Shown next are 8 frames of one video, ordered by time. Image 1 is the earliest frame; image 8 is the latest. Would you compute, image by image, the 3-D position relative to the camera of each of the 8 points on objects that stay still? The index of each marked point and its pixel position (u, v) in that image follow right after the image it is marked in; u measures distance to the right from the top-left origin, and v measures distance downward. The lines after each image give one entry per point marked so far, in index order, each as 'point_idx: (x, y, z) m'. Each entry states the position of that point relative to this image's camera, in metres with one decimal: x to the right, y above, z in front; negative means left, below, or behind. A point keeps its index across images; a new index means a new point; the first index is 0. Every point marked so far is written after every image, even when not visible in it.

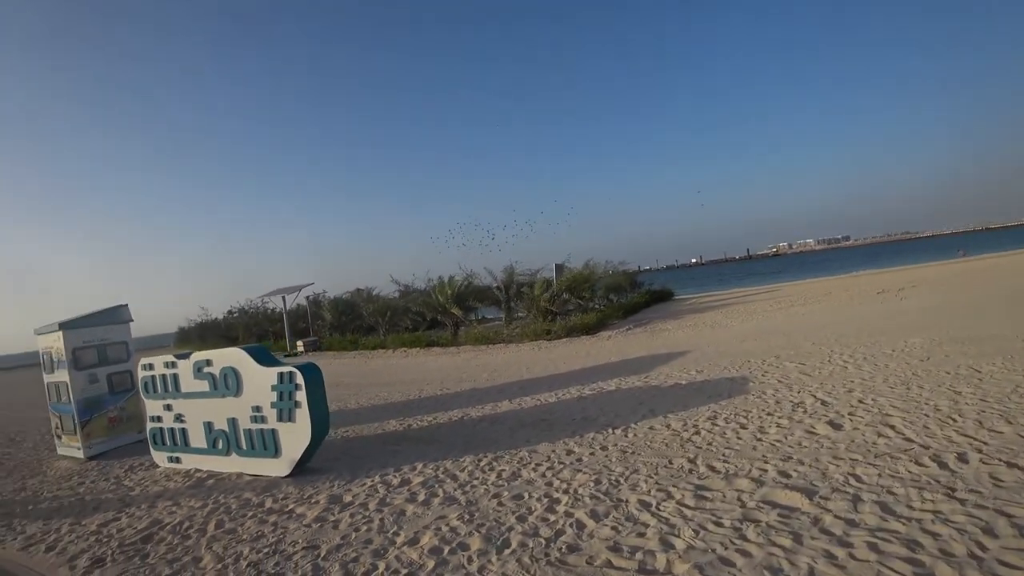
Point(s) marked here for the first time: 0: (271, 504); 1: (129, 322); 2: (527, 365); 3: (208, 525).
0: (-2.2, -2.0, +5.3) m
1: (-4.2, -0.1, +6.0) m
2: (+0.1, -1.3, +10.2) m
3: (-2.5, -1.9, +4.8) m
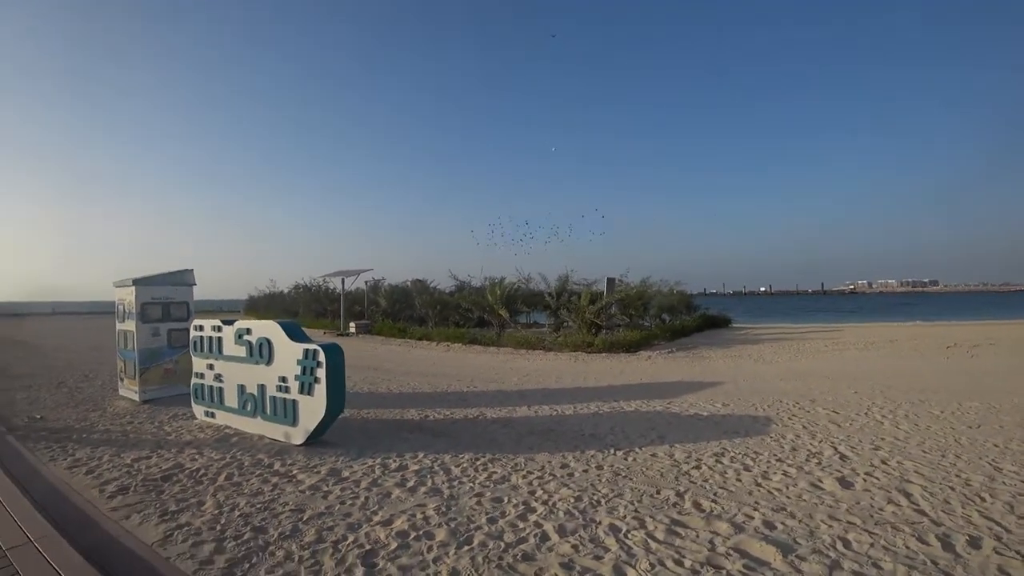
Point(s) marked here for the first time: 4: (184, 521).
0: (-2.4, -1.8, +6.0) m
1: (-4.1, +0.3, +7.0) m
2: (+0.7, -1.5, +10.5) m
3: (-2.8, -1.8, +5.6) m
4: (-2.7, -1.9, +4.8) m
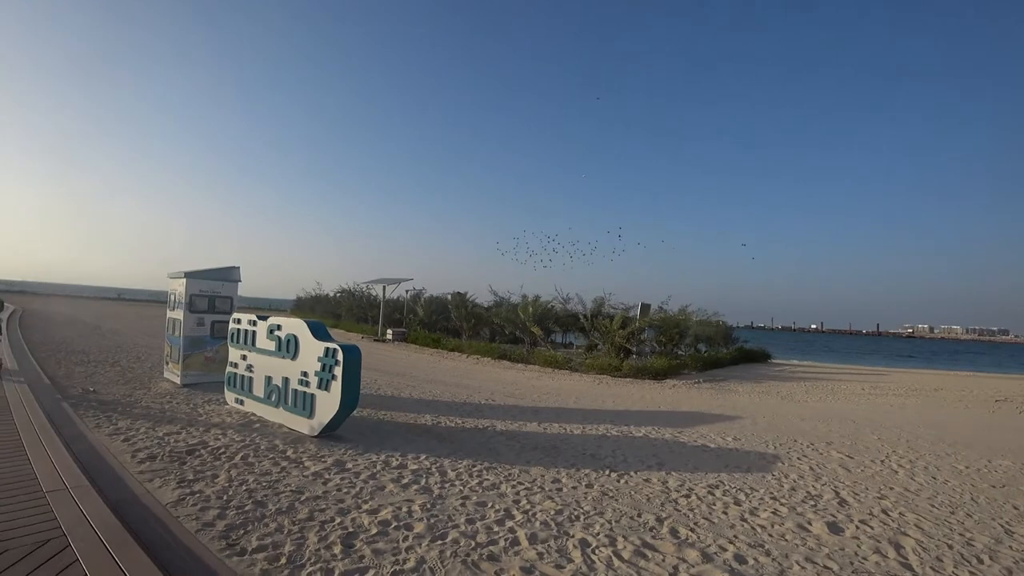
0: (-2.6, -1.9, +6.8) m
1: (-4.0, +0.3, +8.0) m
2: (+1.1, -1.9, +10.8) m
3: (-3.0, -1.8, +6.4) m
4: (-3.0, -1.9, +5.6) m
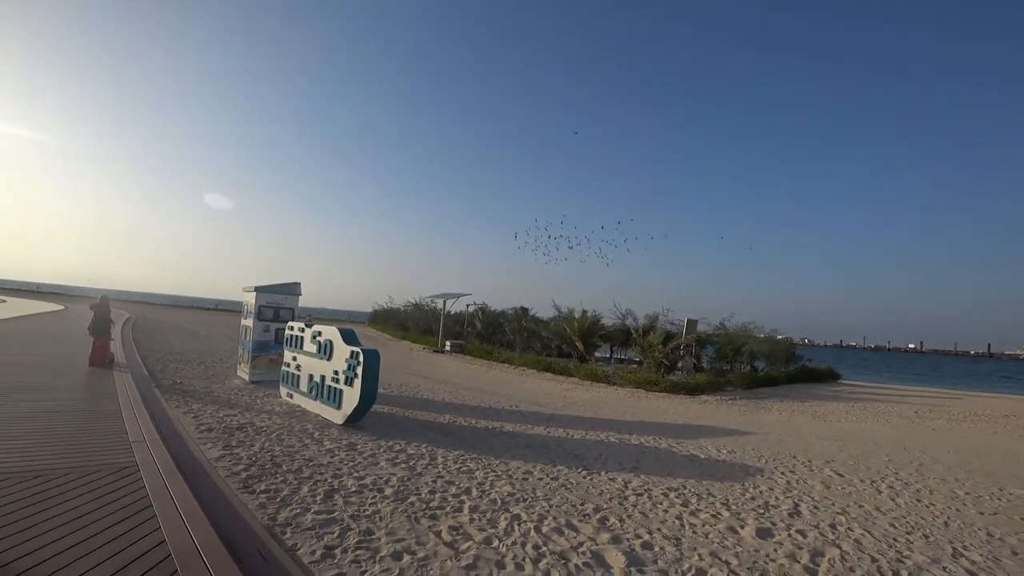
0: (-3.0, -2.2, +8.8) m
1: (-4.0, -0.1, +10.5) m
2: (+1.7, -2.3, +11.7) m
3: (-3.5, -2.1, +8.6) m
4: (-3.7, -2.2, +7.8) m
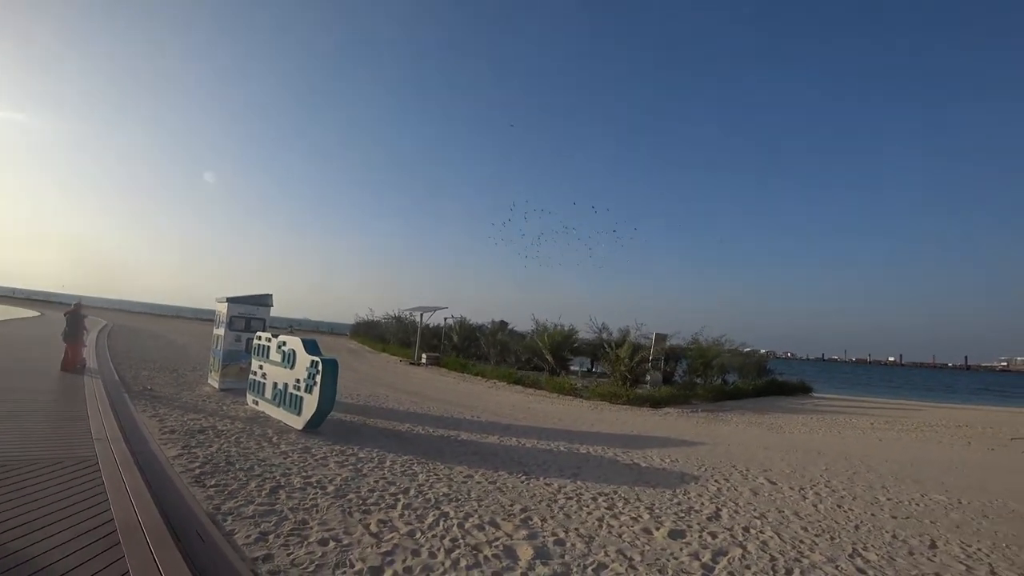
0: (-3.8, -2.4, +9.5) m
1: (-4.8, -0.4, +11.2) m
2: (+1.0, -2.6, +12.0) m
3: (-4.4, -2.3, +9.2) m
4: (-4.6, -2.4, +8.5) m
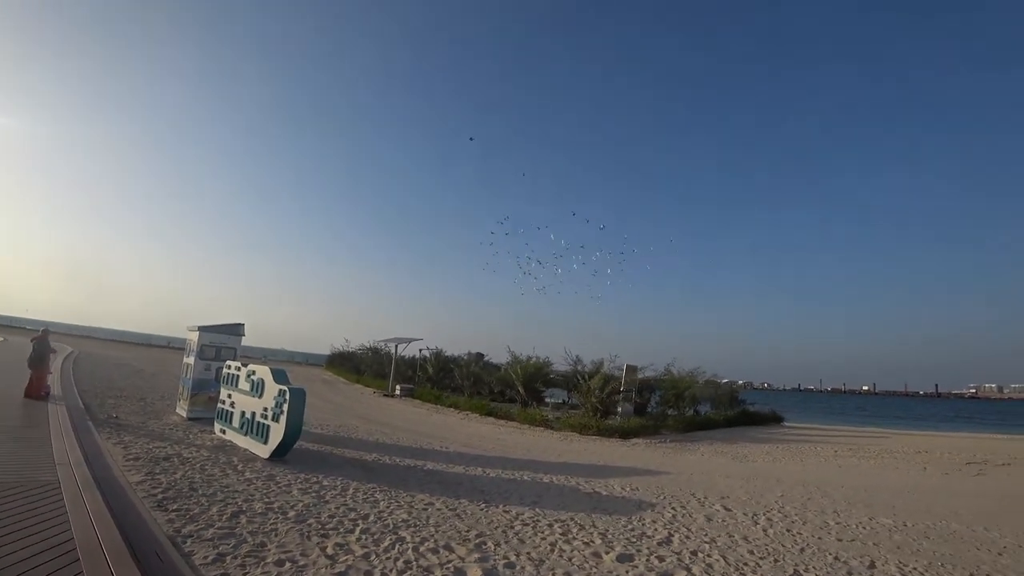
0: (-4.5, -2.9, +9.6) m
1: (-5.4, -1.0, +11.5) m
2: (+0.3, -3.3, +12.2) m
3: (-5.0, -2.8, +9.3) m
4: (-5.2, -2.8, +8.6) m
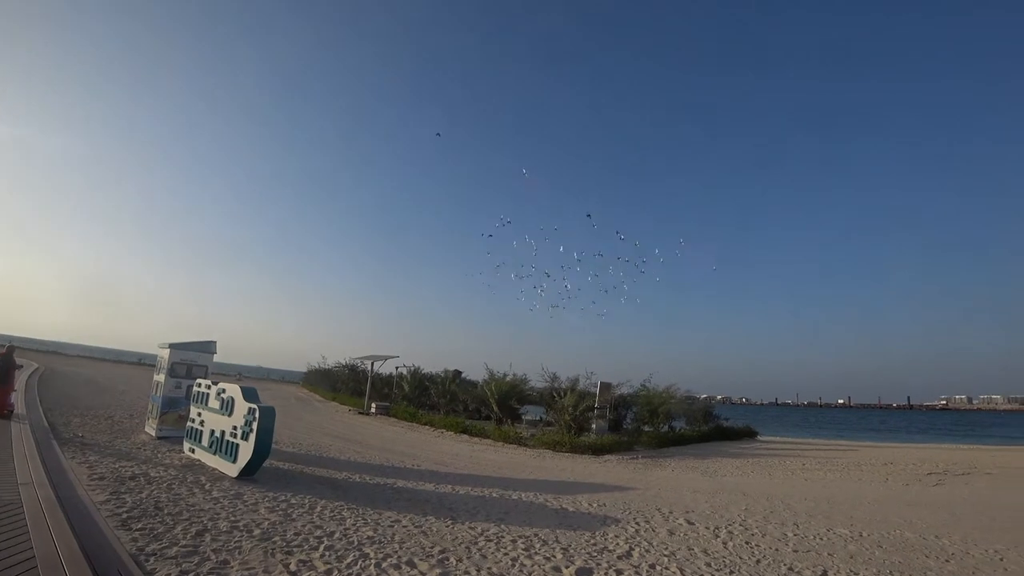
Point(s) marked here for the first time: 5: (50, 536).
0: (-5.0, -3.2, +9.6) m
1: (-6.0, -1.4, +11.5) m
2: (-0.2, -3.6, +12.2) m
3: (-5.6, -3.1, +9.3) m
4: (-5.8, -3.1, +8.6) m
5: (-5.6, -3.0, +7.1) m
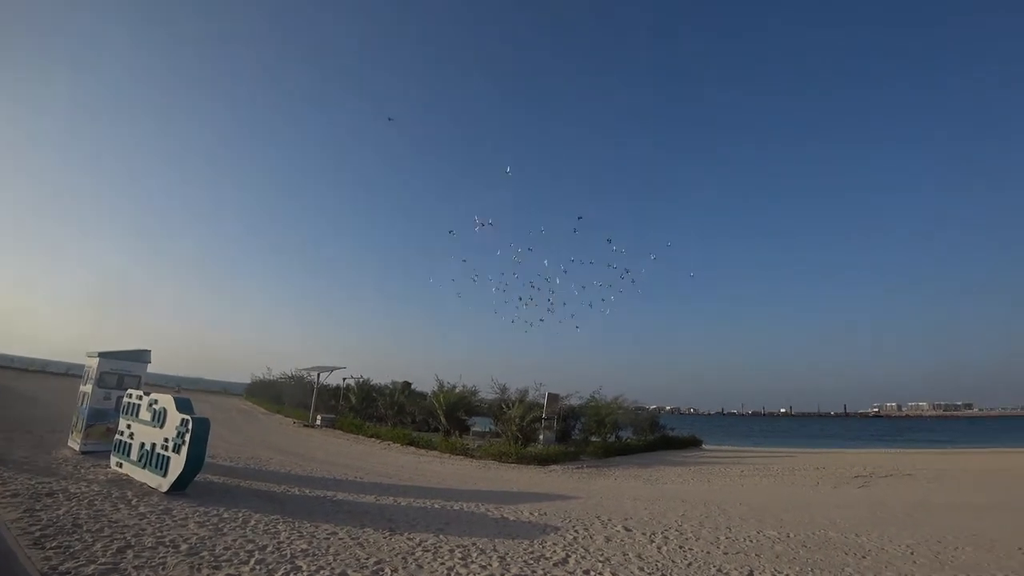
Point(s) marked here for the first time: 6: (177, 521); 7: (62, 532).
0: (-6.0, -3.3, +9.2) m
1: (-7.0, -1.6, +11.1) m
2: (-1.4, -3.9, +12.1) m
3: (-6.5, -3.2, +8.9) m
4: (-6.7, -3.2, +8.2) m
5: (-6.4, -3.1, +6.7) m
6: (-5.1, -3.5, +8.8) m
7: (-6.1, -3.3, +7.9) m
